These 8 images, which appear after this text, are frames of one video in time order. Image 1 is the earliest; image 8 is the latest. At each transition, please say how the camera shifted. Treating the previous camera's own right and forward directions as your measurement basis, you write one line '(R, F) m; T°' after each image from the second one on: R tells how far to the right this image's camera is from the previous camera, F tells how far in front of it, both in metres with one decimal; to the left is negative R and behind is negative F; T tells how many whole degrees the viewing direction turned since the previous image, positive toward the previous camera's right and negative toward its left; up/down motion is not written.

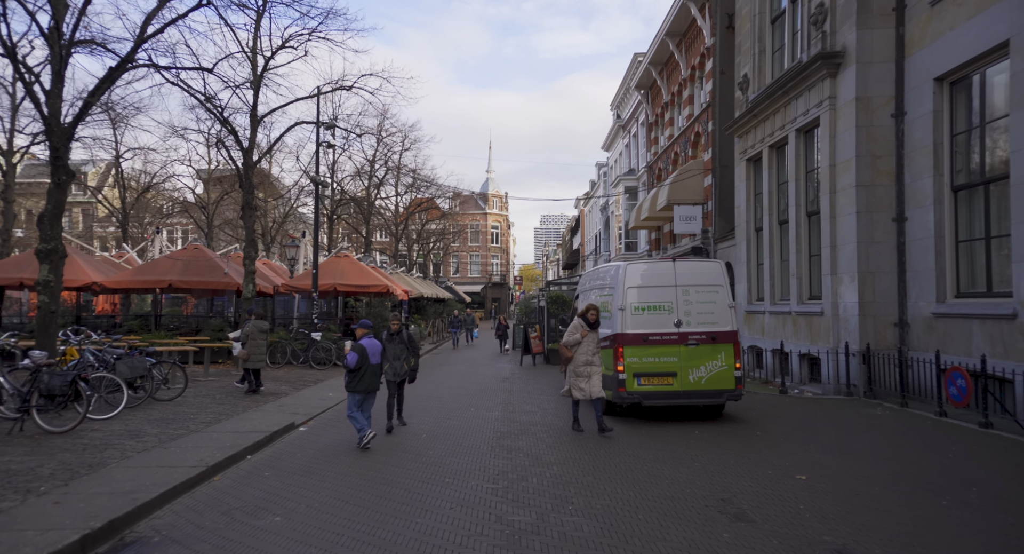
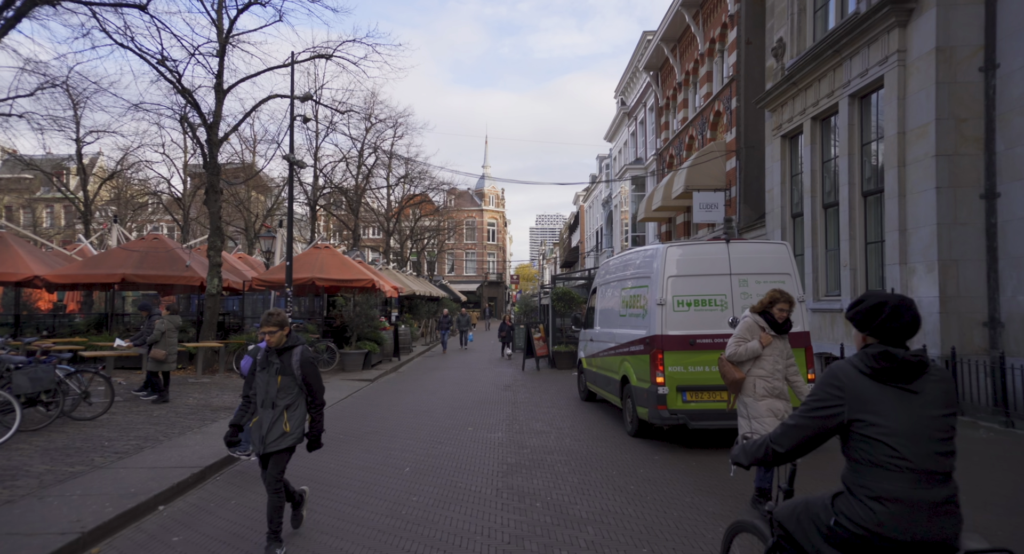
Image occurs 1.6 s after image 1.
(-0.2, +2.2) m; 0°
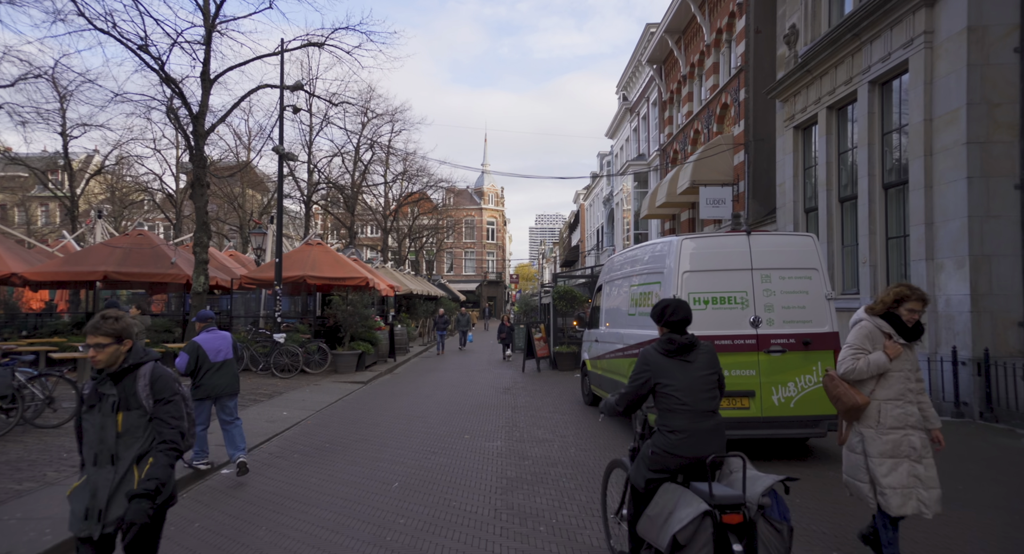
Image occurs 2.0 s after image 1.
(0.0, +0.7) m; 0°
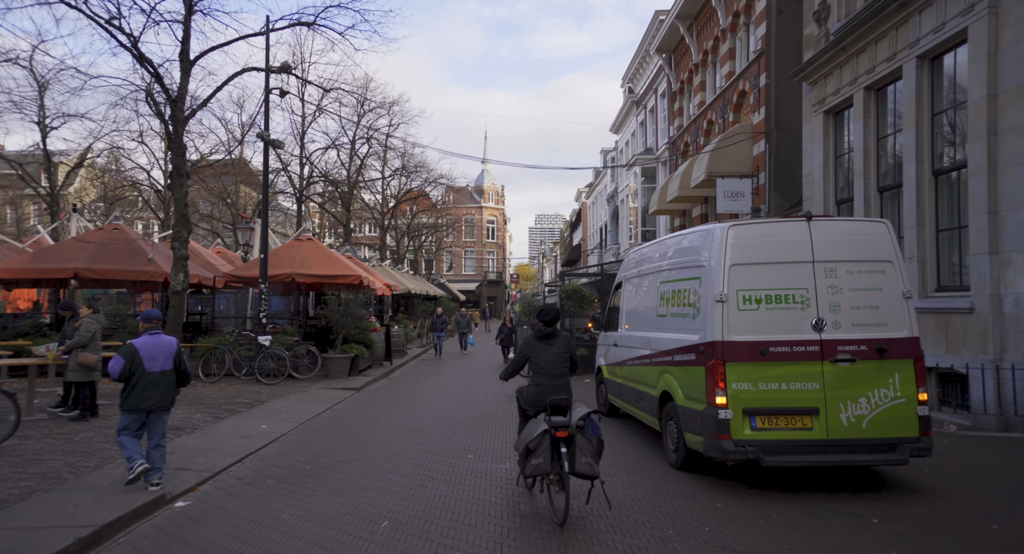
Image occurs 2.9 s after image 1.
(-0.1, +1.2) m; 0°
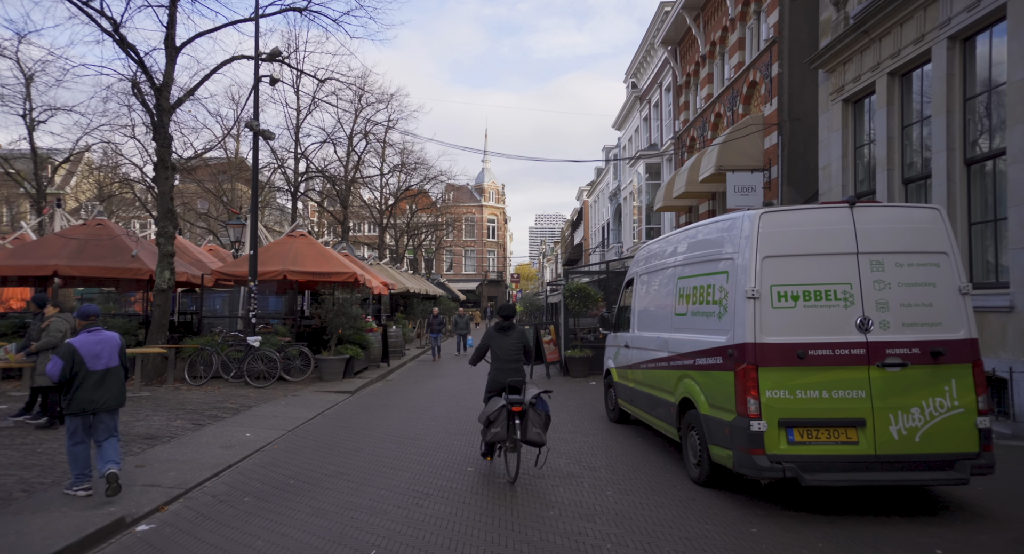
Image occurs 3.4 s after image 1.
(0.0, +0.7) m; 0°
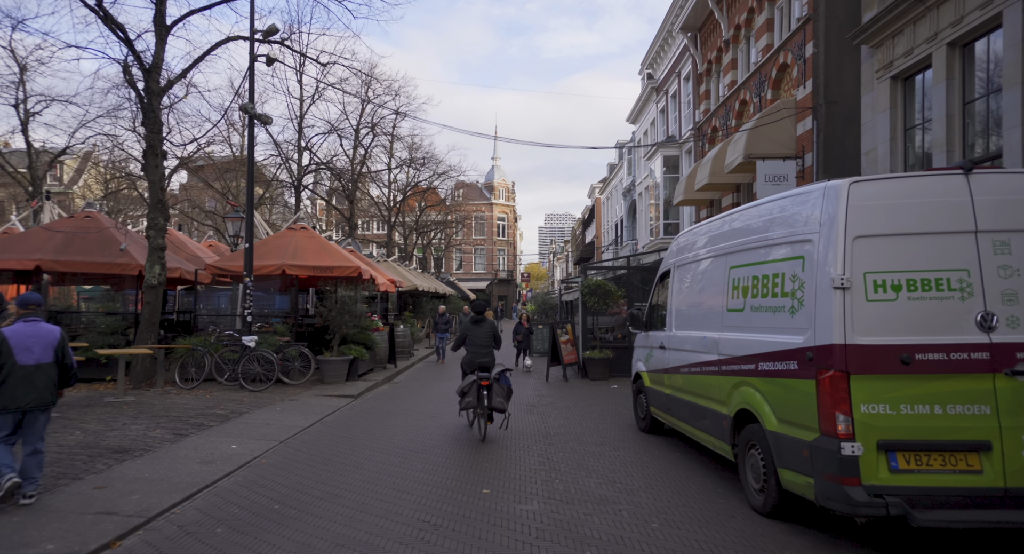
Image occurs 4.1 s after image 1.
(-0.1, +1.0) m; -1°
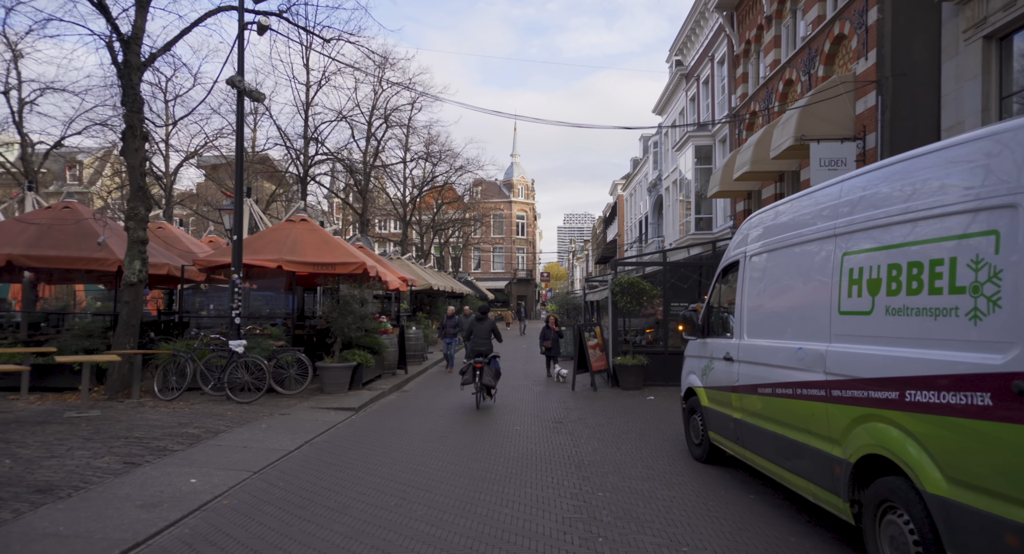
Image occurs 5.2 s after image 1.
(-0.1, +1.6) m; -2°
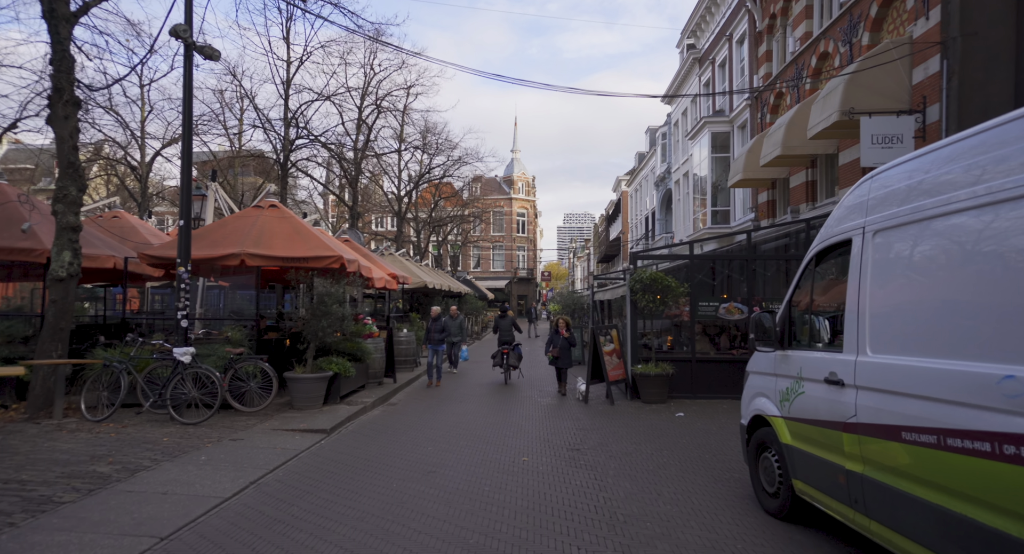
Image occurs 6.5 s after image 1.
(-0.1, +1.9) m; 0°
